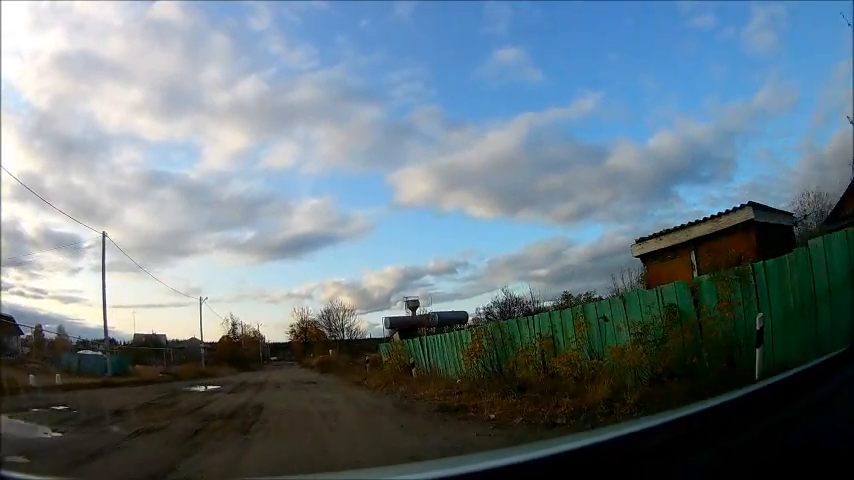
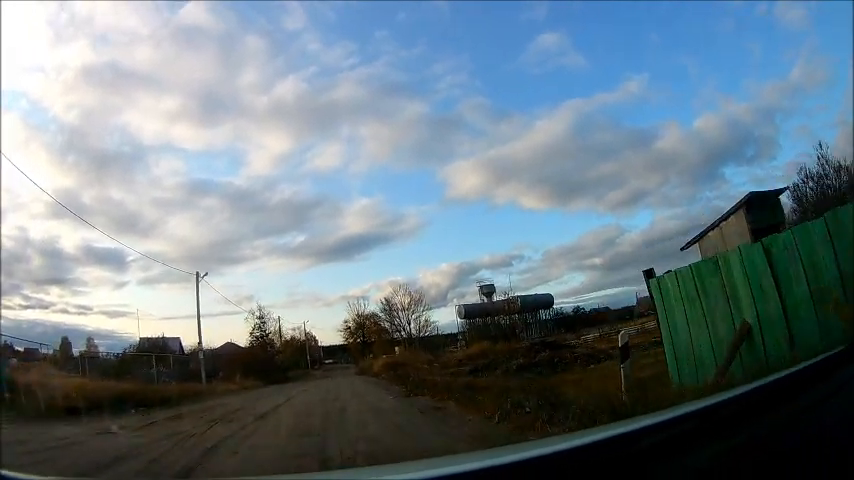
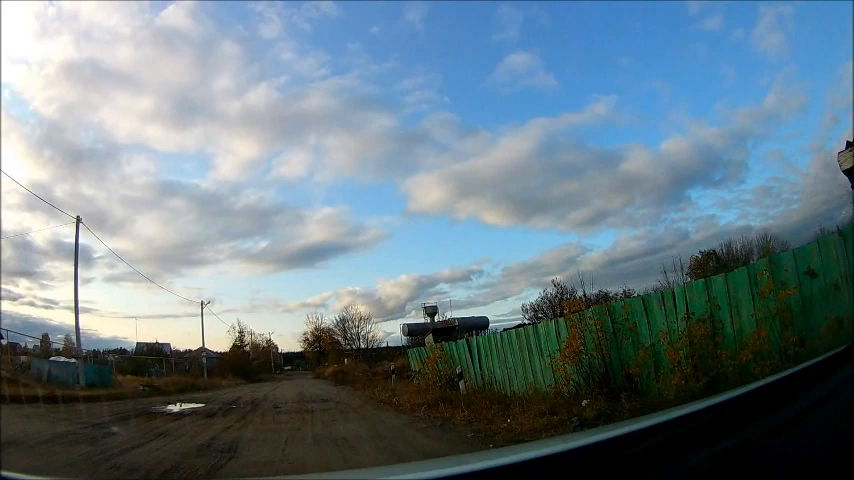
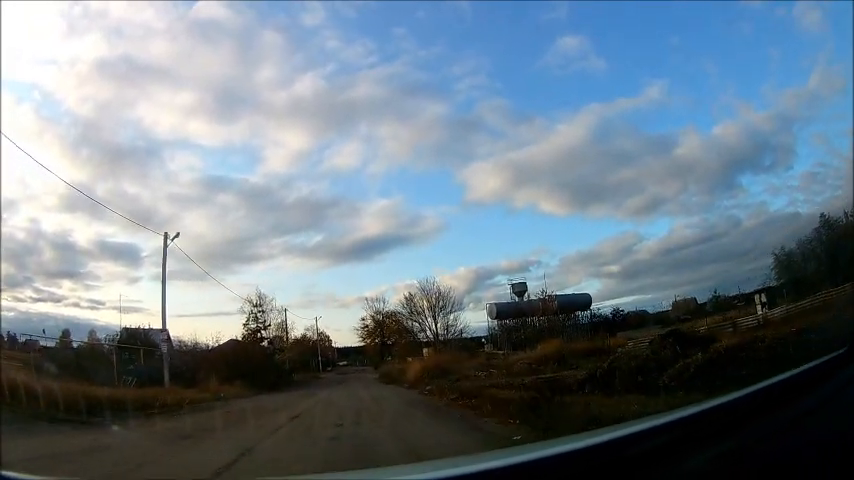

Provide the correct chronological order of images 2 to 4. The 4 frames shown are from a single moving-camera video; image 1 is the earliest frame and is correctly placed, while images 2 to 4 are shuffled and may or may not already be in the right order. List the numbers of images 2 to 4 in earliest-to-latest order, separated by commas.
3, 2, 4
